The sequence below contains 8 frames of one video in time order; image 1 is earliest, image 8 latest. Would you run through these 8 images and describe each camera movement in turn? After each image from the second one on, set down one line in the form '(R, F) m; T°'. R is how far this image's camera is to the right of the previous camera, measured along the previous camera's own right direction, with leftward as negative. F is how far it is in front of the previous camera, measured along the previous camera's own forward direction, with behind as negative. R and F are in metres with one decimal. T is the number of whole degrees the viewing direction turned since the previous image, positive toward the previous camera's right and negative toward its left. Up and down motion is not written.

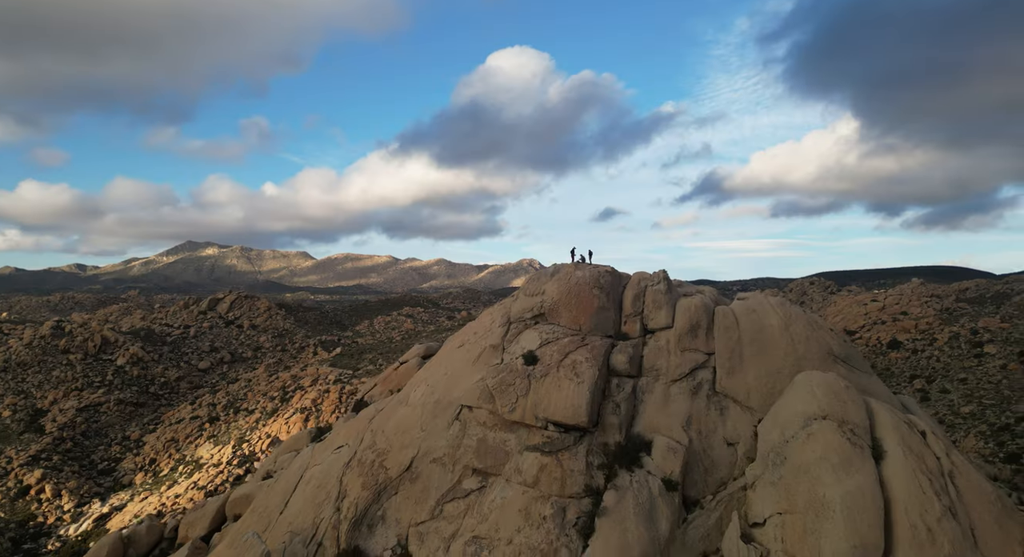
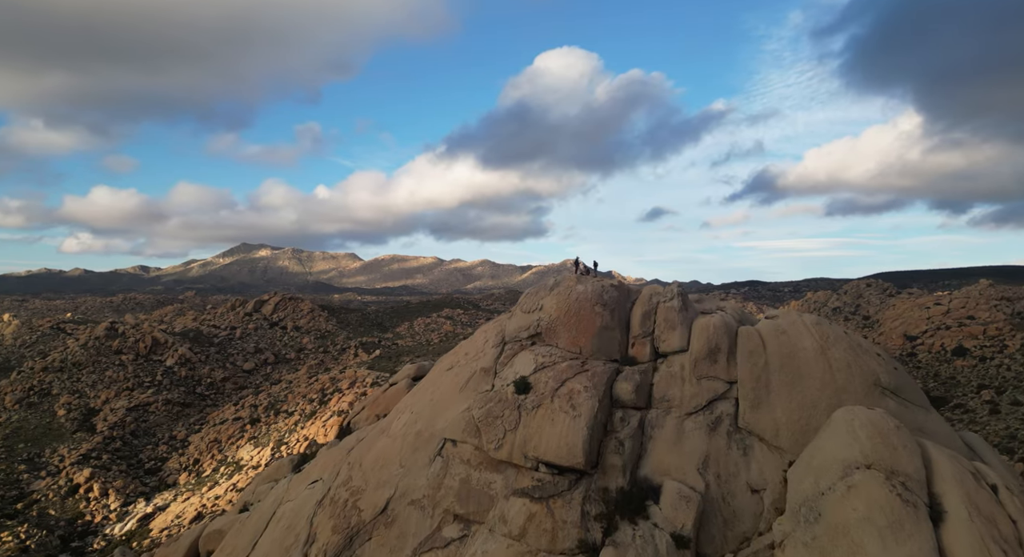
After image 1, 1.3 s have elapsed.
(+0.4, +0.7) m; -4°
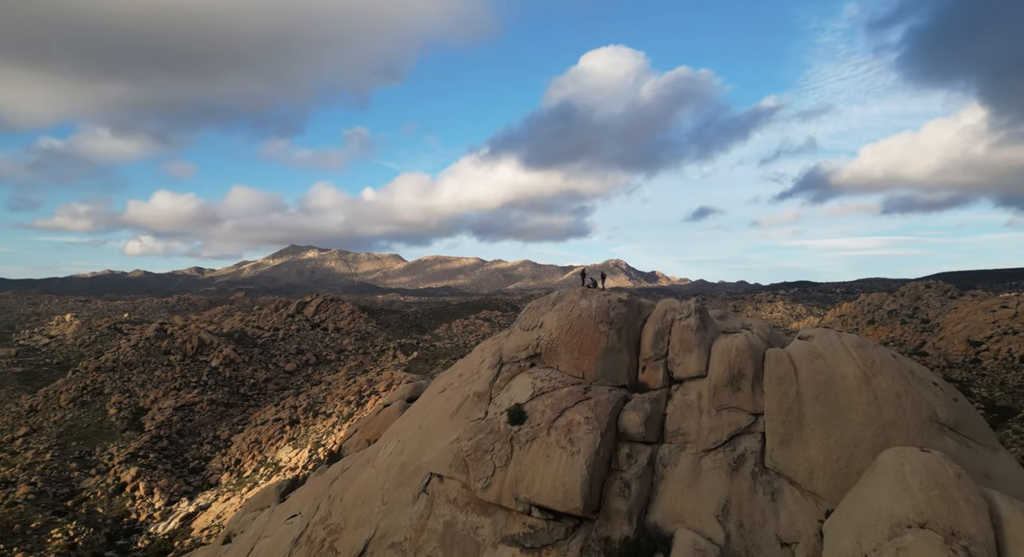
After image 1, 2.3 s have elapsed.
(+0.3, +0.5) m; -4°
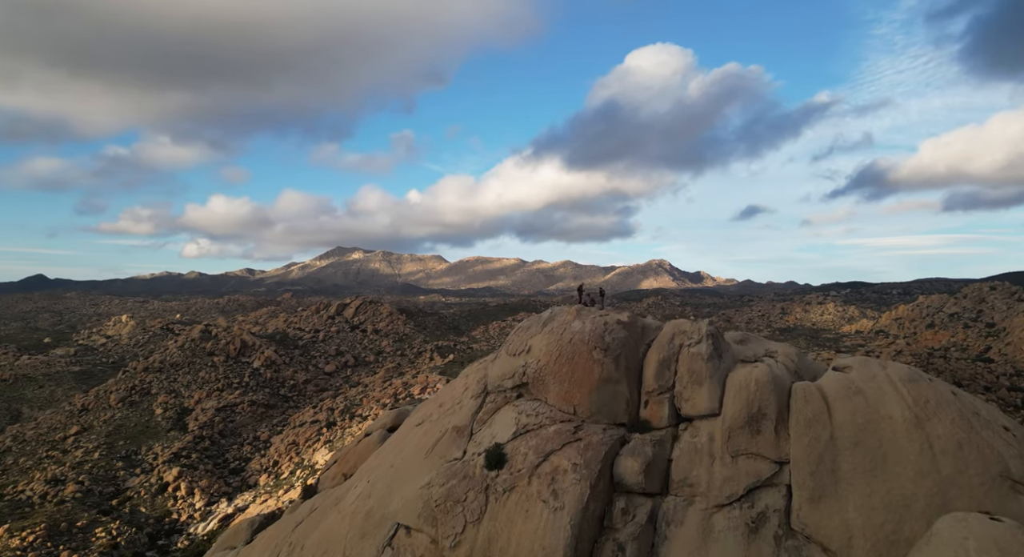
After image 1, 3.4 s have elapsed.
(+0.4, +0.6) m; -4°
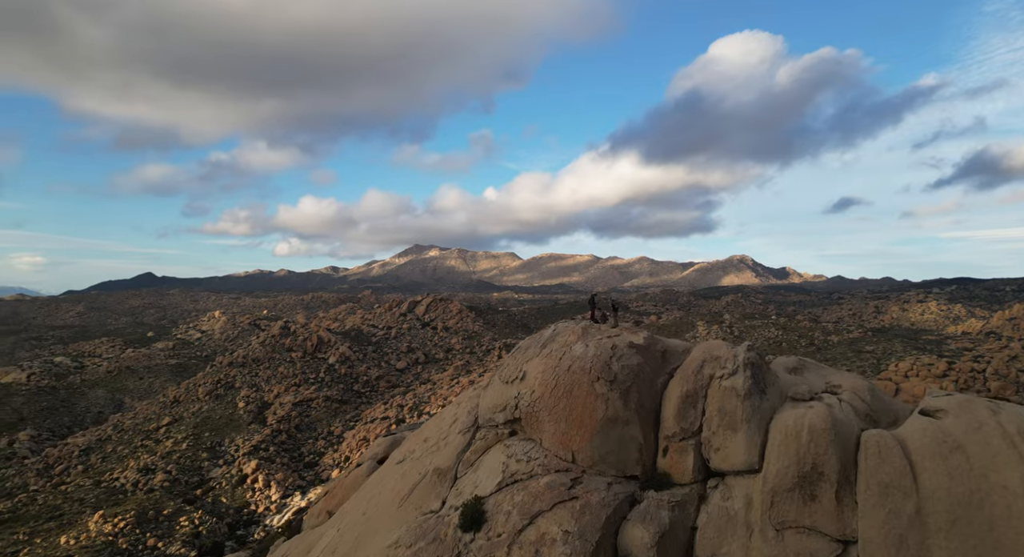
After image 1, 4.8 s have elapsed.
(+0.4, +0.7) m; -7°
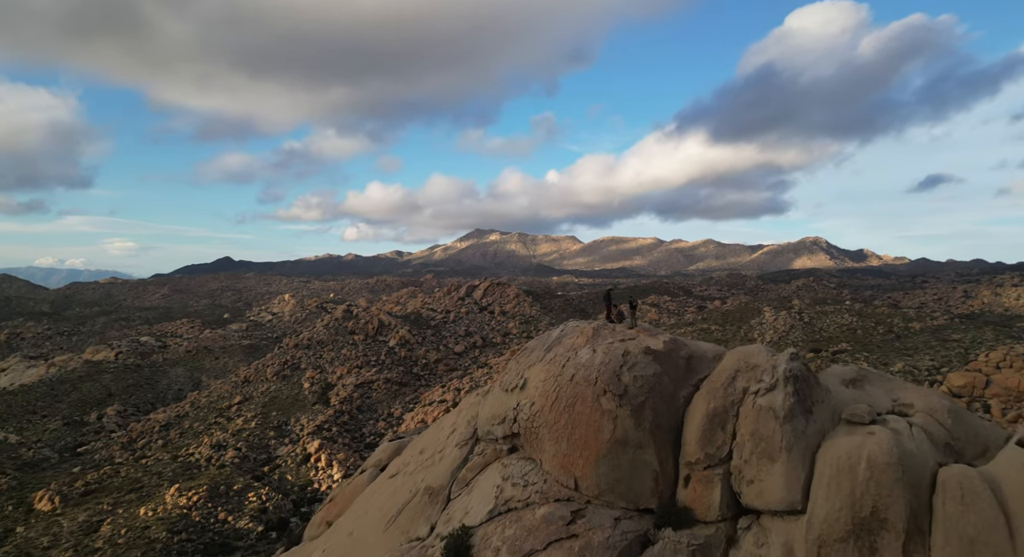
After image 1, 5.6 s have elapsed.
(+0.3, +0.5) m; -6°
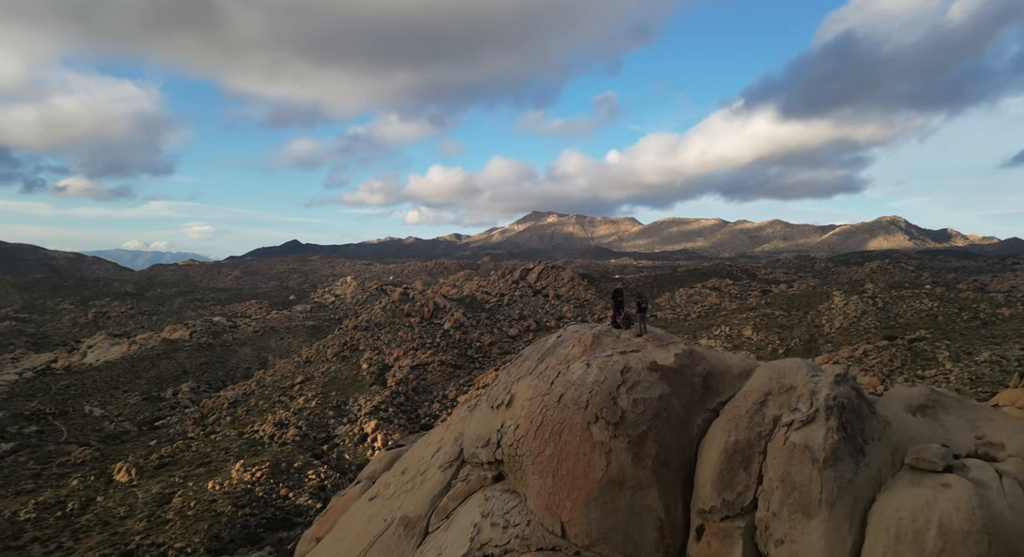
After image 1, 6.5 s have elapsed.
(+0.3, +0.5) m; -5°
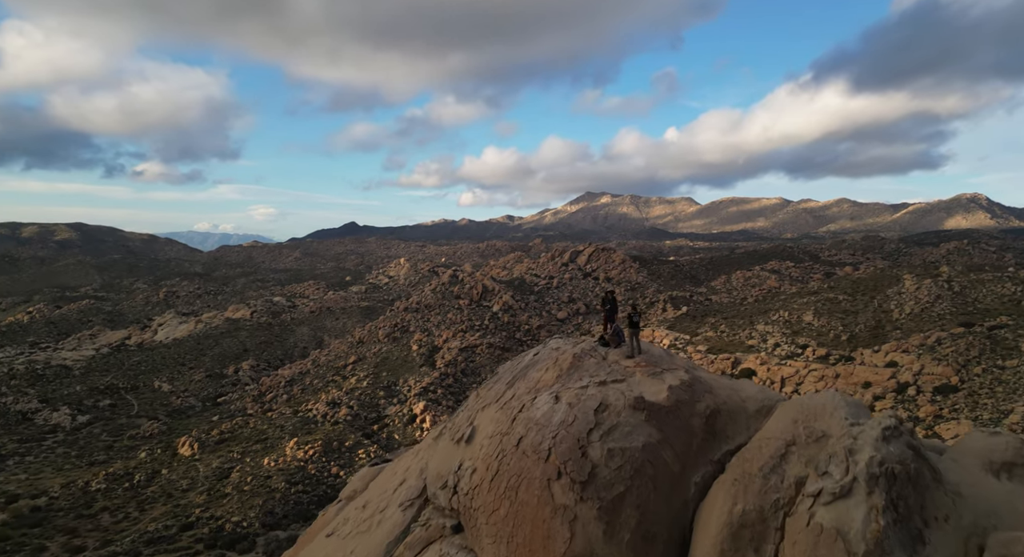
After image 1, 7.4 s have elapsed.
(+0.3, +0.5) m; -5°
